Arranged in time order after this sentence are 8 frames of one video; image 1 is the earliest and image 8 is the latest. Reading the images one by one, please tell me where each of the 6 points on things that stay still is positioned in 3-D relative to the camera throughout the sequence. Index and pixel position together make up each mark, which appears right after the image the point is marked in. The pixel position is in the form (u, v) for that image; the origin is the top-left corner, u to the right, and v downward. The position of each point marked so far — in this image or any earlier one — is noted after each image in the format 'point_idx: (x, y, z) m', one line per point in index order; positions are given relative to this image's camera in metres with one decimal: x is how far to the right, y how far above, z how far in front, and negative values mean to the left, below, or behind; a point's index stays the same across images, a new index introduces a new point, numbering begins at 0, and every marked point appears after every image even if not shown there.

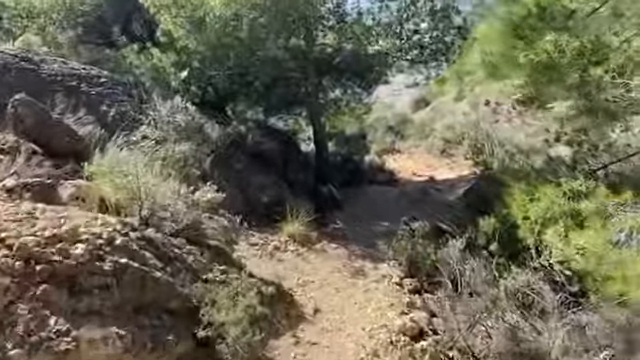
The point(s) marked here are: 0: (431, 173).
0: (+3.7, +0.2, +18.0) m
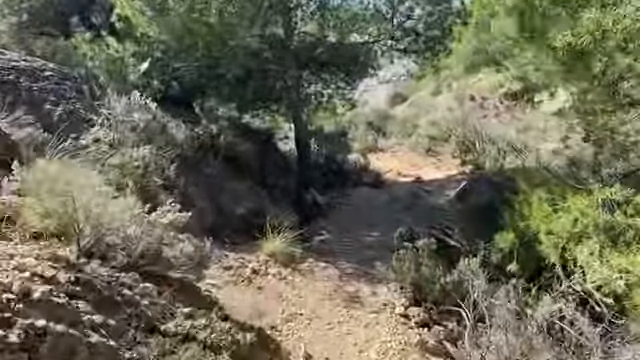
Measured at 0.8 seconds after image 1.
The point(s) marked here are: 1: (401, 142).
0: (+3.1, +0.2, +16.9) m
1: (+3.0, +1.4, +19.8) m
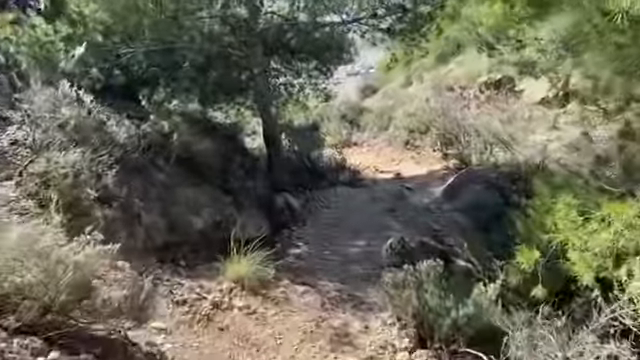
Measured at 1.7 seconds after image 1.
0: (+2.2, +0.4, +15.7) m
1: (+2.0, +1.5, +18.6) m
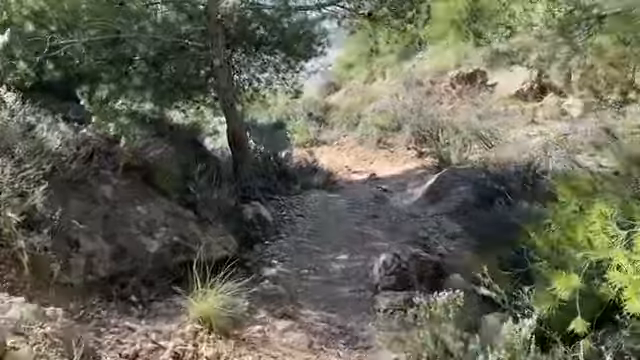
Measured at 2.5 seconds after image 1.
0: (+1.4, +0.3, +14.8) m
1: (+0.9, +1.5, +17.6) m
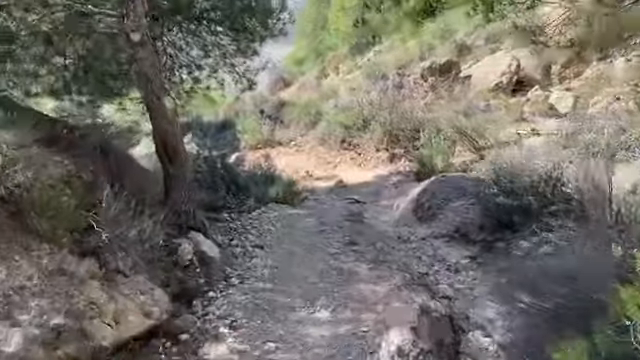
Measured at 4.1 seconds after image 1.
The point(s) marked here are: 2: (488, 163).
0: (+0.3, +0.2, +12.7) m
1: (-0.4, +1.3, +15.4) m
2: (+3.0, +0.3, +9.4) m
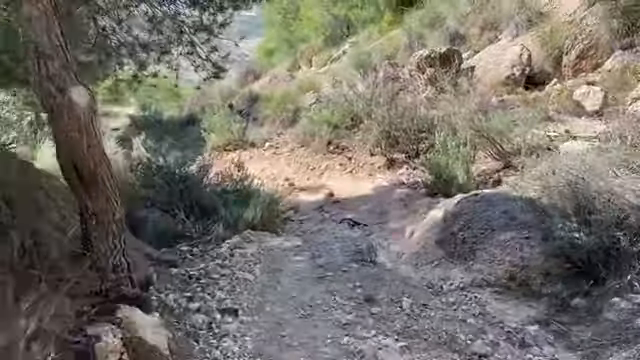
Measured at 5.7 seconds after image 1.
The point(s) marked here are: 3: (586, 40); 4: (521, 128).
0: (0.0, -0.1, +10.4) m
1: (-0.9, +1.1, +13.1) m
2: (+2.8, +0.1, +7.3) m
3: (+6.7, +3.5, +13.3) m
4: (+3.4, +0.9, +9.2) m
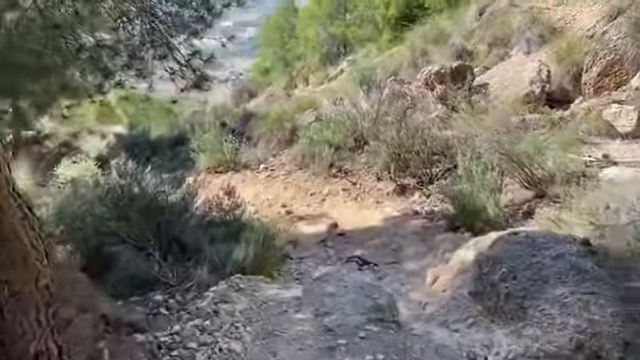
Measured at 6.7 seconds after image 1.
0: (+0.1, -0.6, +9.2) m
1: (-0.9, +0.6, +11.9) m
2: (+2.9, -0.3, +6.1) m
3: (+6.7, +2.9, +12.3) m
4: (+3.5, +0.4, +8.0) m
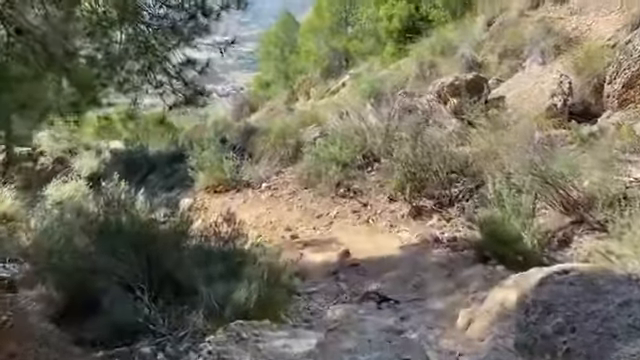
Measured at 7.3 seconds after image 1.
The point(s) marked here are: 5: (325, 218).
0: (+0.2, -0.9, +8.4) m
1: (-0.7, +0.1, +11.1) m
2: (+3.0, -0.6, +5.3) m
3: (+6.8, +2.5, +11.6) m
4: (+3.6, +0.1, +7.2) m
5: (+0.1, -0.7, +9.1) m
